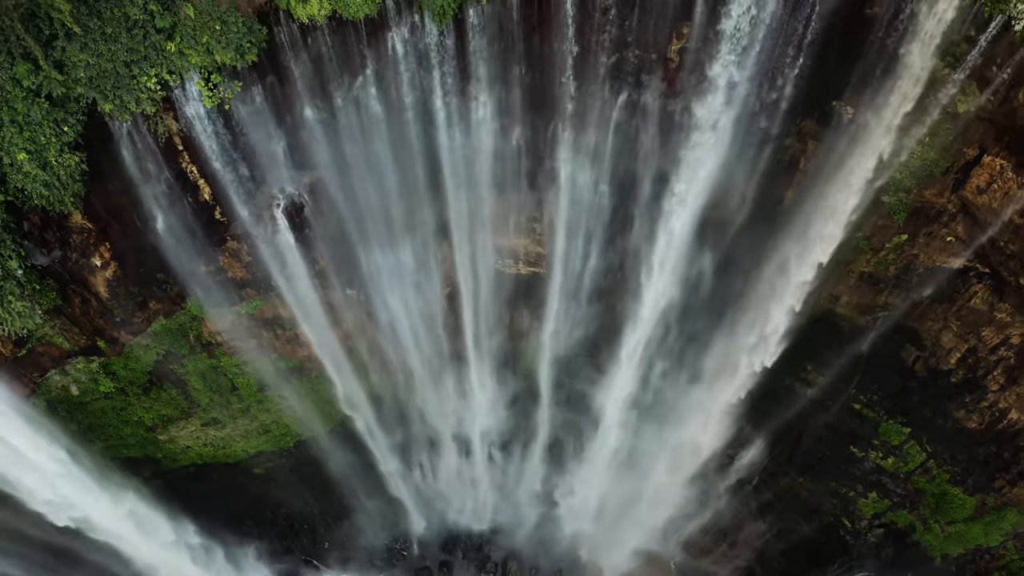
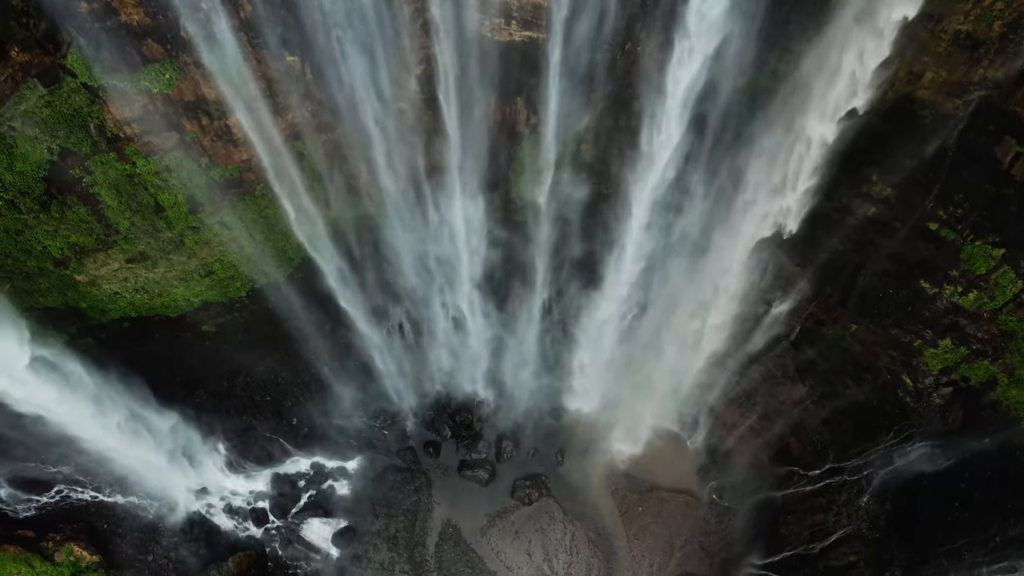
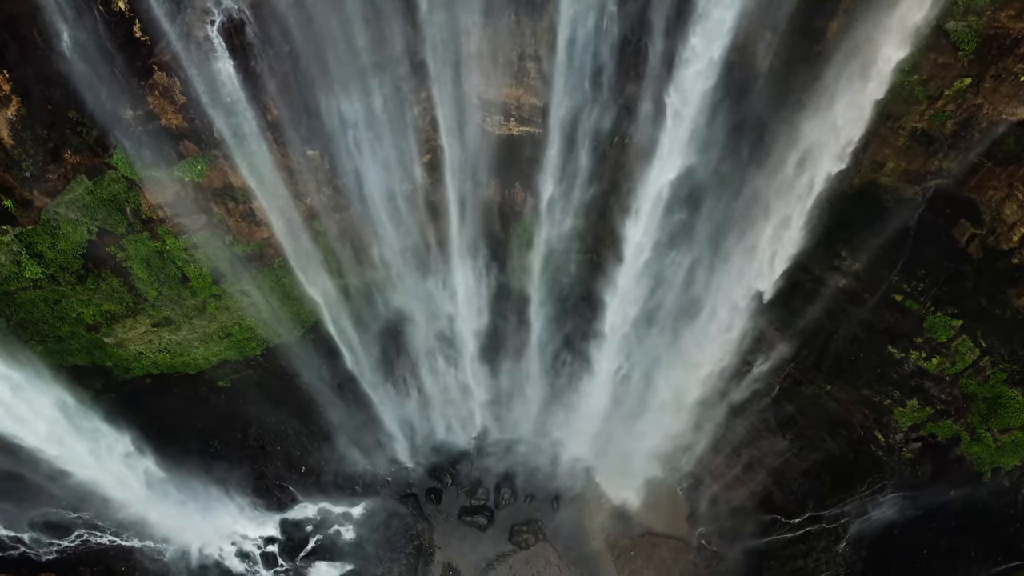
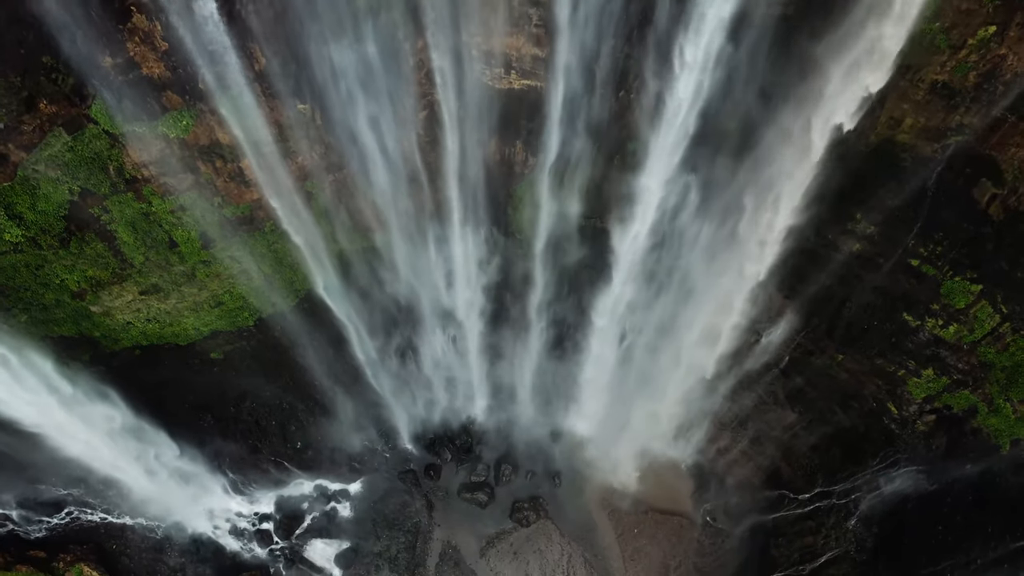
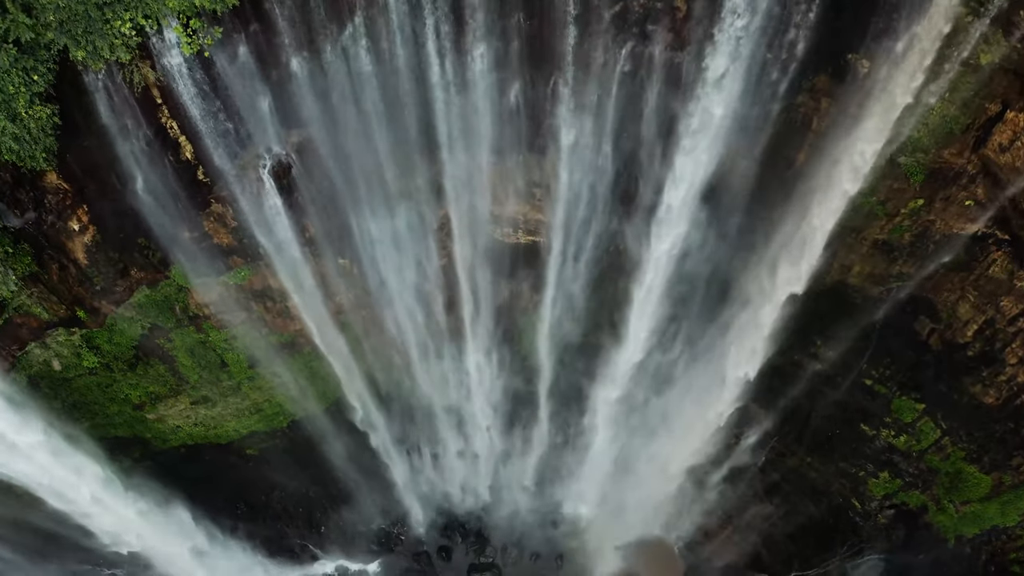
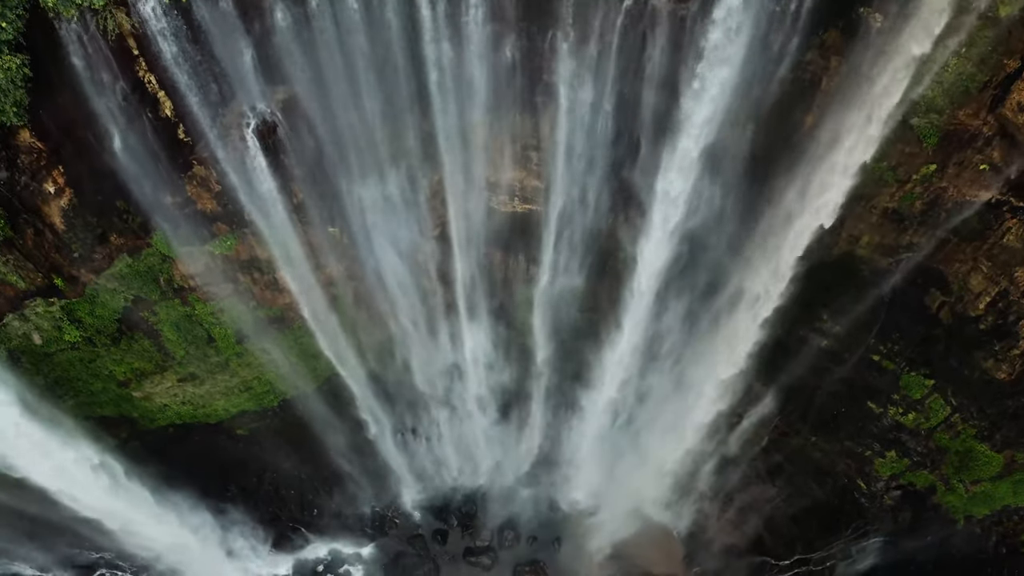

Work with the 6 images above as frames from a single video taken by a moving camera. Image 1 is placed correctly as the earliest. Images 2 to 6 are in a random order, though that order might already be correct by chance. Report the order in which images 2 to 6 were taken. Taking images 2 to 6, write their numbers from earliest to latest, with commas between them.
5, 6, 3, 4, 2
